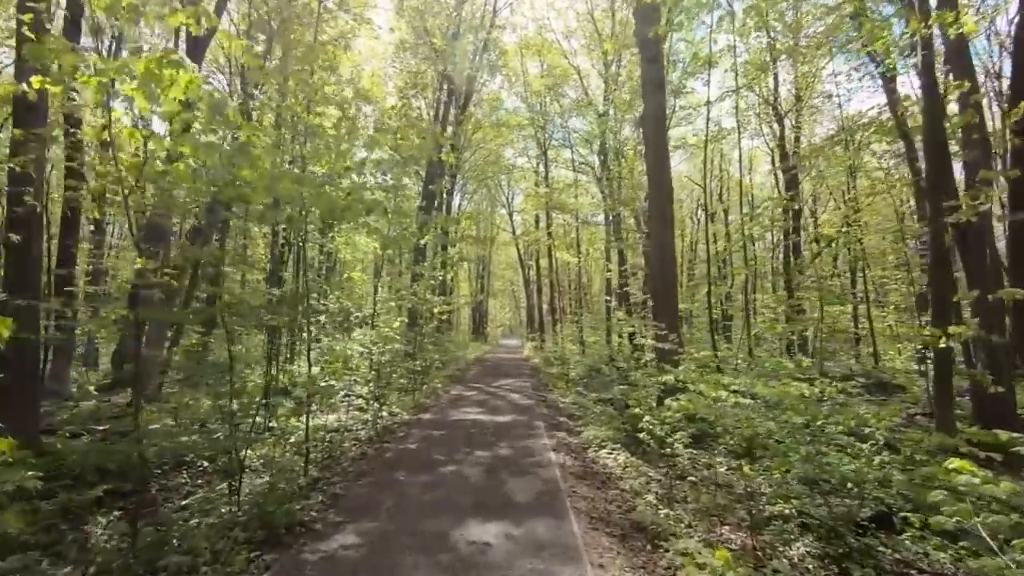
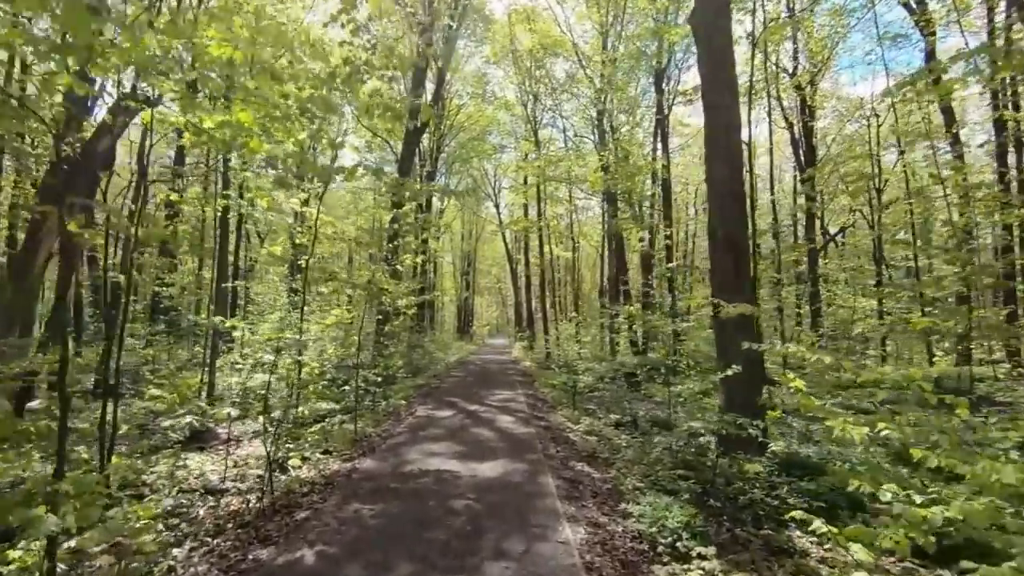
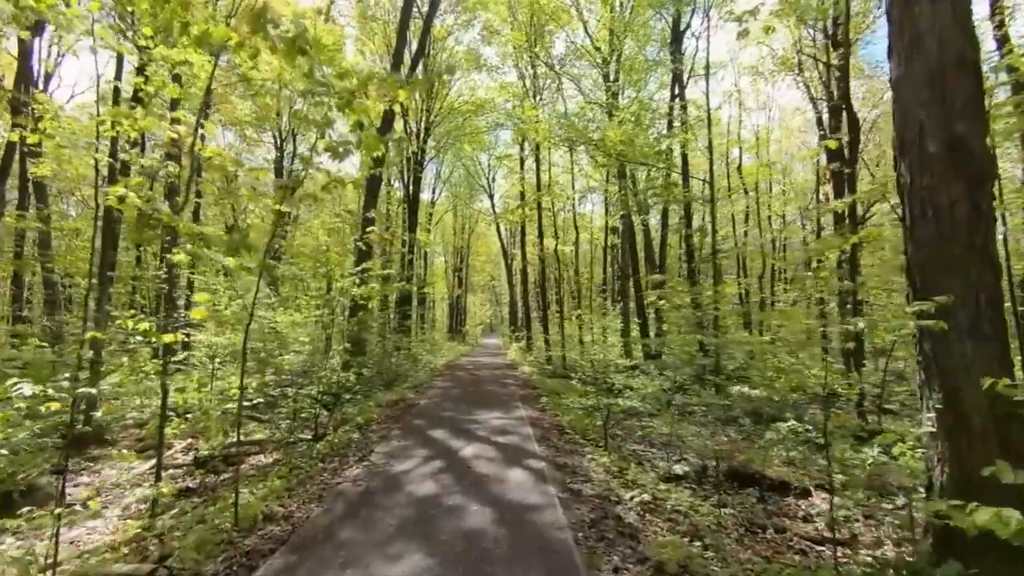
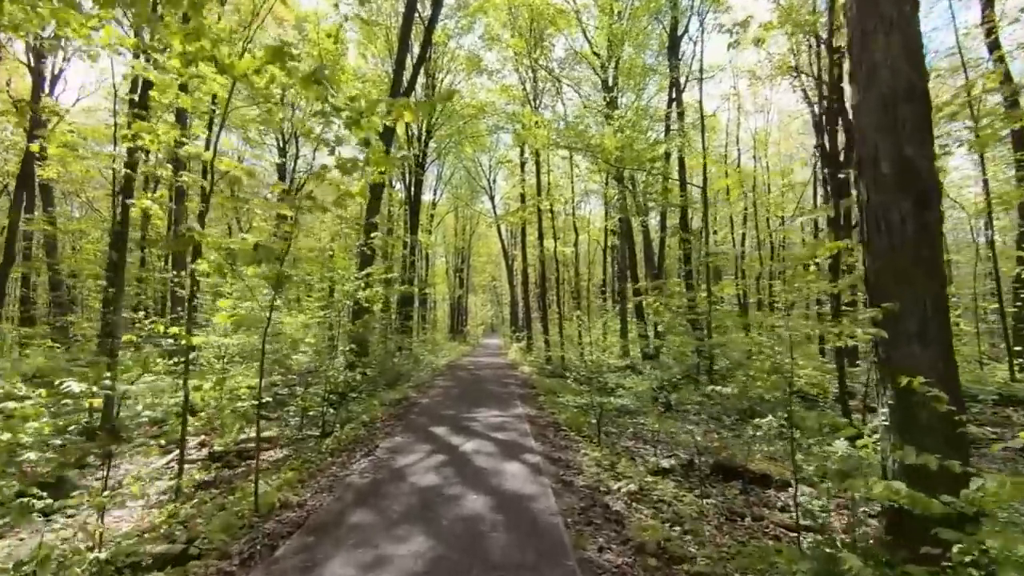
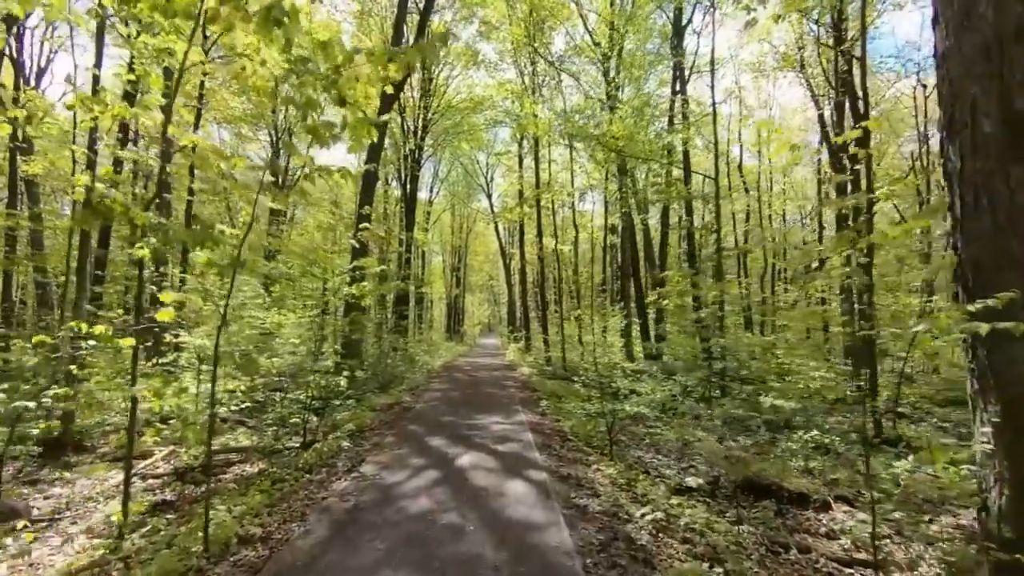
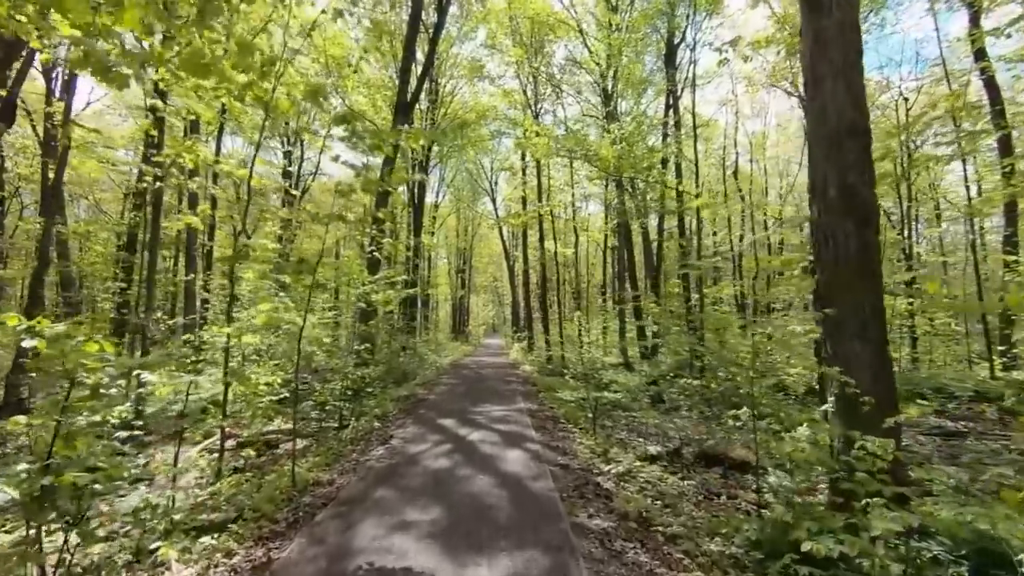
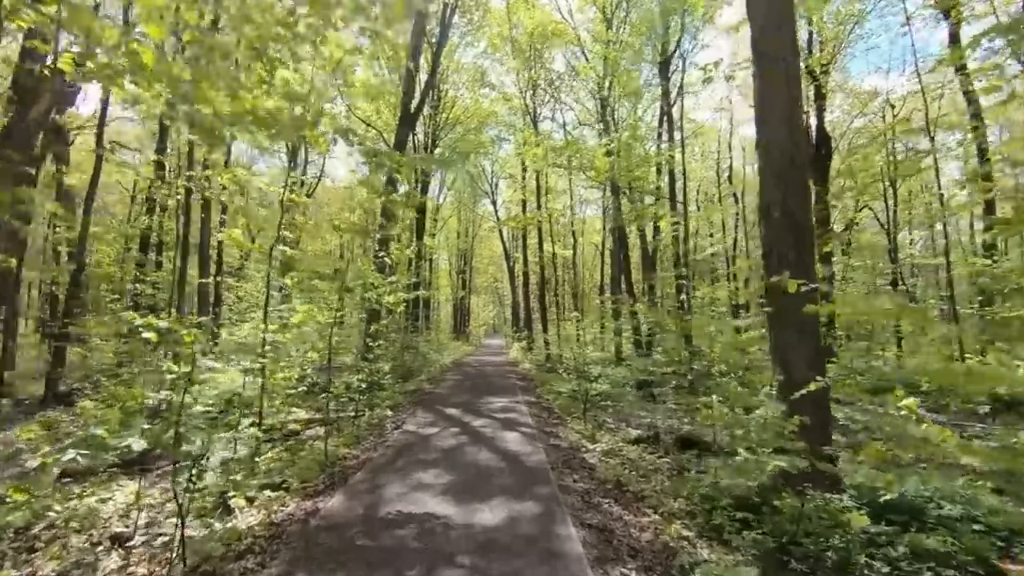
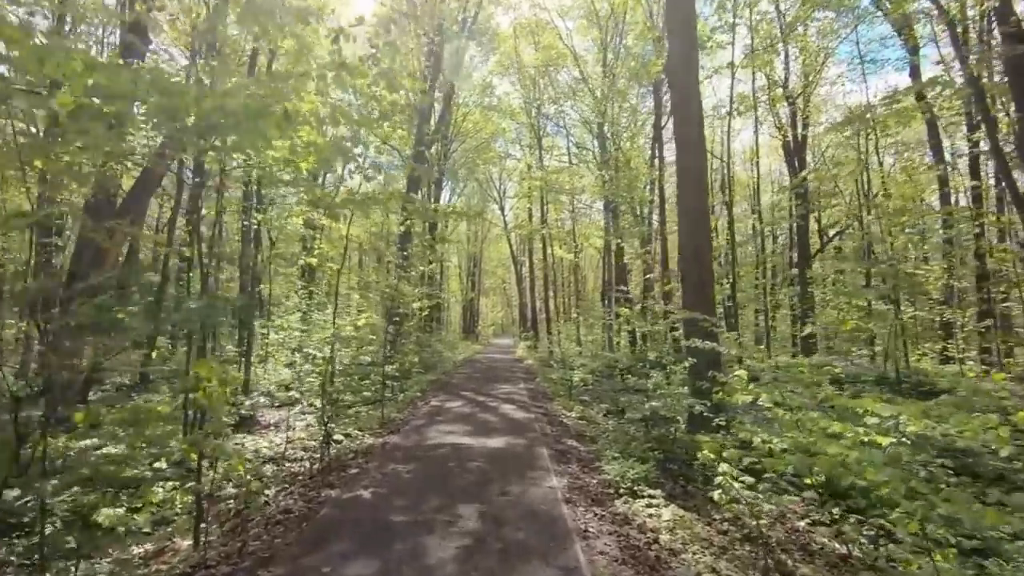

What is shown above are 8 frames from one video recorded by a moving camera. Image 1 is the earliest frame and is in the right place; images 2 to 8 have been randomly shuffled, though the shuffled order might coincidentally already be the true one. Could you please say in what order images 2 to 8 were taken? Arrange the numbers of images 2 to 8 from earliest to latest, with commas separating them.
8, 2, 7, 6, 4, 3, 5
